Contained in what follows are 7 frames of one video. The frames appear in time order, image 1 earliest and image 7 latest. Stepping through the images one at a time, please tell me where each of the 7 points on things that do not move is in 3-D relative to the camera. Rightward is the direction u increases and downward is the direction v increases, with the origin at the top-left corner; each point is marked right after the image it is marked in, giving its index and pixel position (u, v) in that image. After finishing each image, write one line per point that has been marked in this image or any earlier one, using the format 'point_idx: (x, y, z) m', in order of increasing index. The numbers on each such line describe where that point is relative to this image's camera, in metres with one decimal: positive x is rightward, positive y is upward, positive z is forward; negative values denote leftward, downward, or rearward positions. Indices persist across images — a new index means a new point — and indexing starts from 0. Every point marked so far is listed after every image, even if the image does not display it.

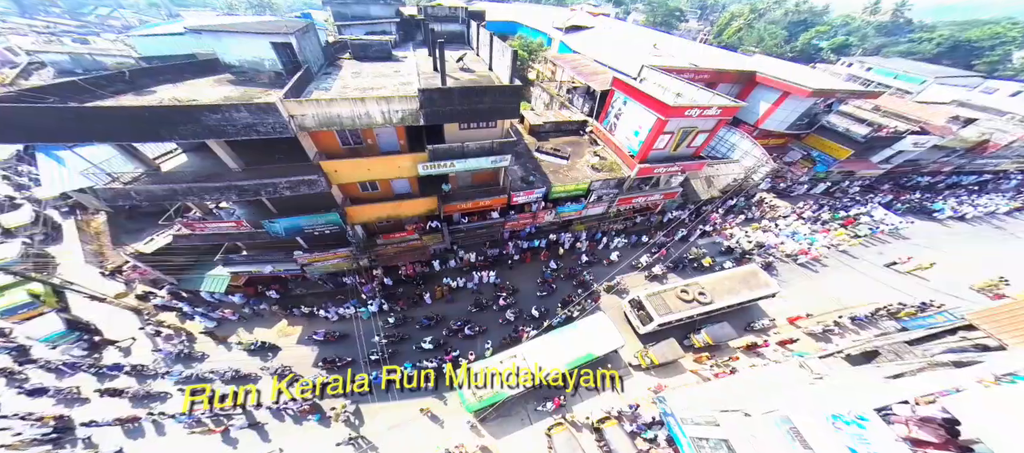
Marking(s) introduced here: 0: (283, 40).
0: (-12.1, +10.0, +14.4) m
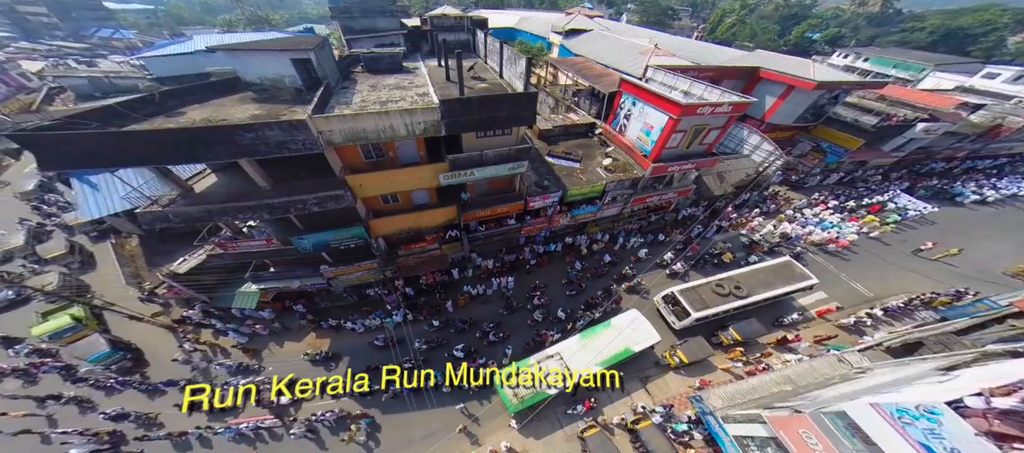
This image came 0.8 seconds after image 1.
0: (-11.2, +9.2, +14.6) m
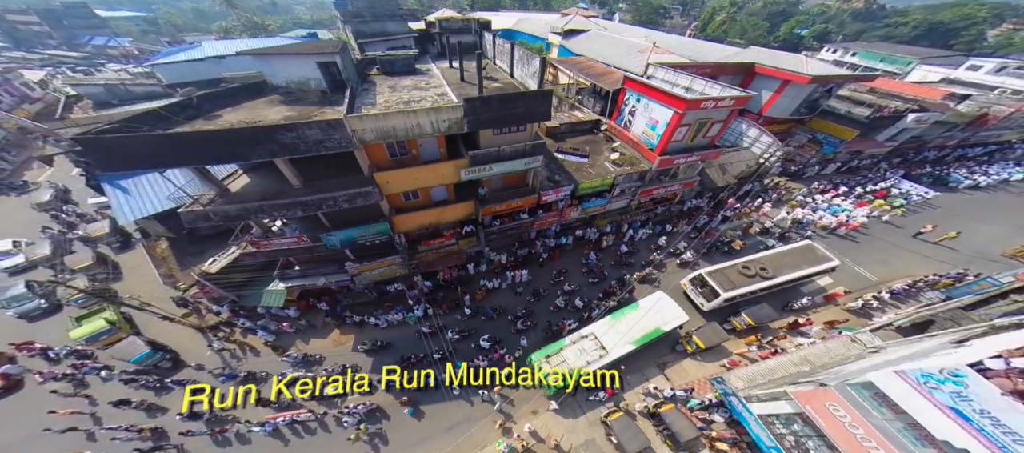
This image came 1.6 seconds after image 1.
0: (-10.2, +9.4, +15.2) m
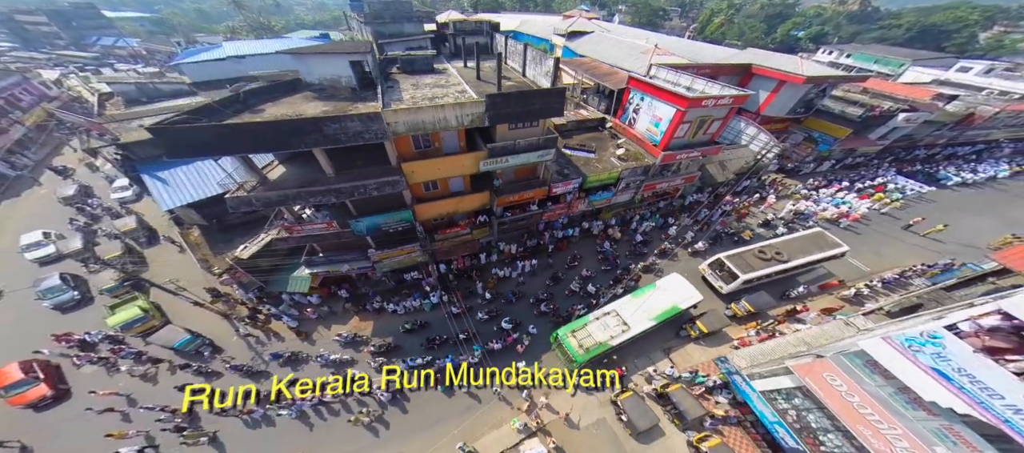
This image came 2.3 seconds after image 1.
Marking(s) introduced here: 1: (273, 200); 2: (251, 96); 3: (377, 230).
0: (-9.2, +10.2, +16.4) m
1: (-12.9, +1.4, +14.5) m
2: (-14.6, +7.3, +15.1) m
3: (-9.4, -0.2, +18.8) m
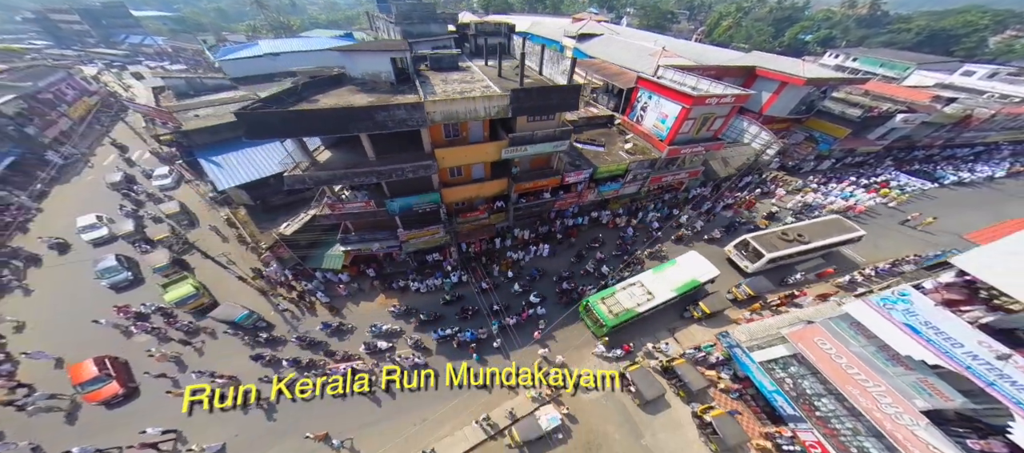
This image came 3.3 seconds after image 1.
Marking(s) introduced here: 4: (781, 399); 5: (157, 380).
0: (-7.7, +11.7, +18.5) m
1: (-11.5, +2.9, +16.6) m
2: (-13.1, +8.8, +17.2) m
3: (-8.0, +1.2, +20.8) m
4: (+17.0, -10.9, +16.9) m
5: (-25.0, -10.9, +19.0) m
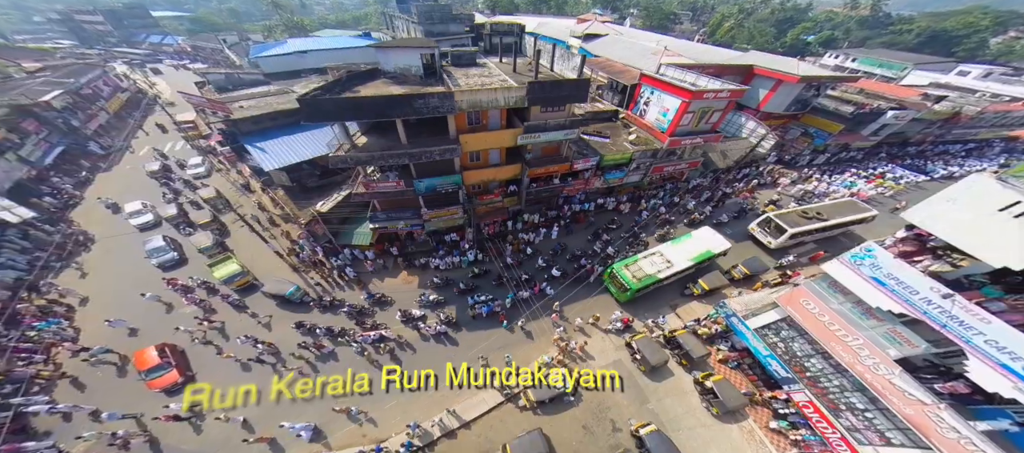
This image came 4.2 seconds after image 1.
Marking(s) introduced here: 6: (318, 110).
0: (-6.4, +13.4, +20.7) m
1: (-10.4, +4.6, +18.8) m
2: (-11.9, +10.6, +19.5) m
3: (-6.8, +2.9, +23.0) m
4: (+18.1, -9.4, +19.0) m
5: (-23.9, -9.1, +21.3) m
6: (-11.2, +6.8, +15.8) m
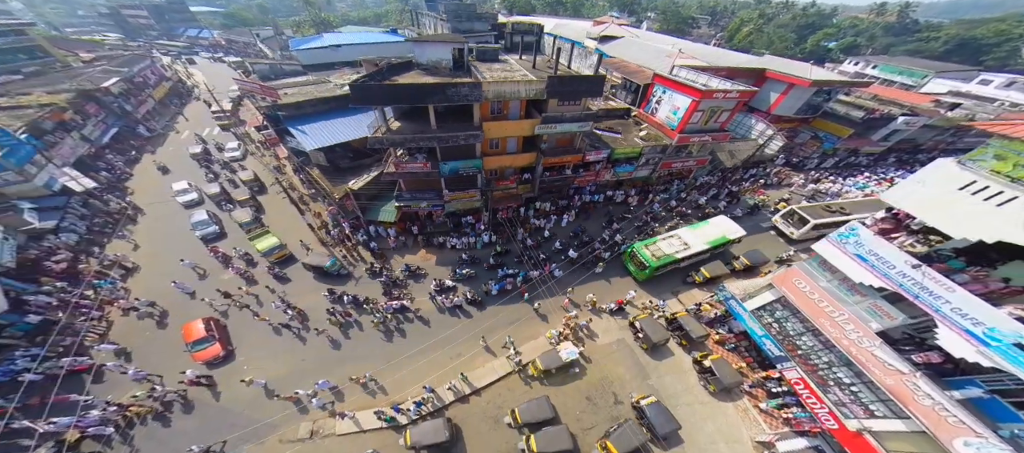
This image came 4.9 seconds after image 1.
0: (-4.6, +15.1, +22.8) m
1: (-8.9, +6.6, +21.0) m
2: (-10.2, +12.5, +21.7) m
3: (-5.3, +4.7, +25.1) m
4: (+19.0, -8.6, +20.3) m
5: (-22.9, -6.6, +23.8) m
6: (-9.8, +8.8, +18.0) m
